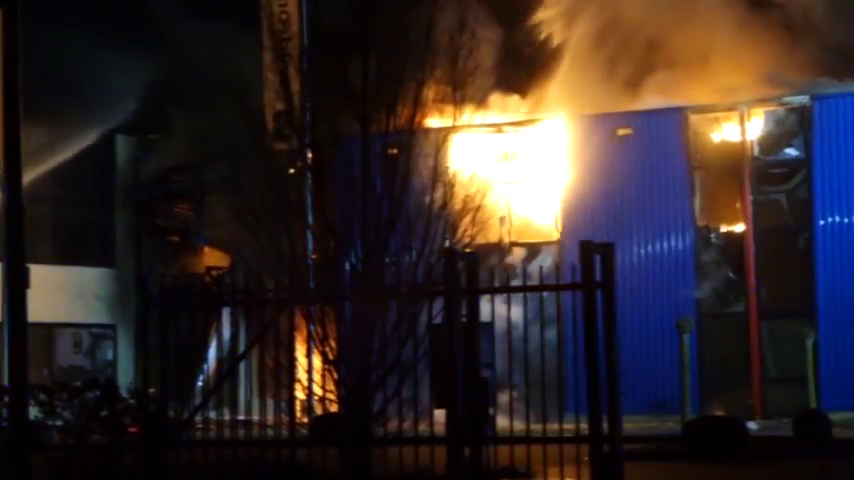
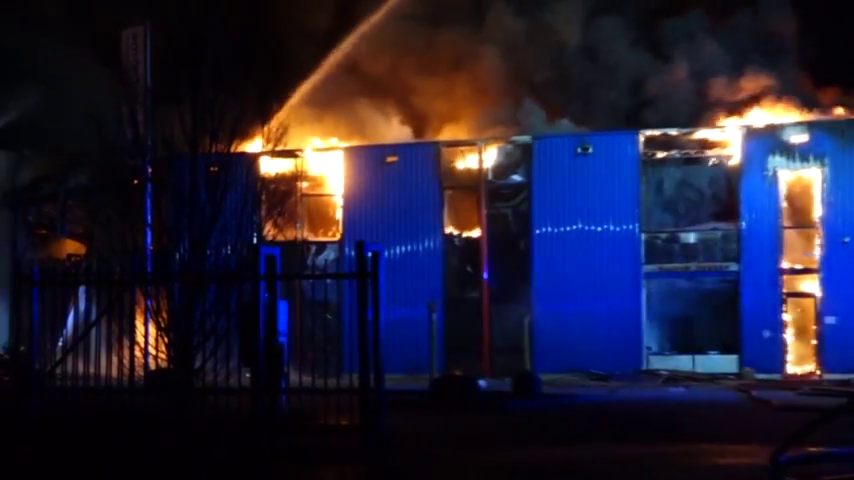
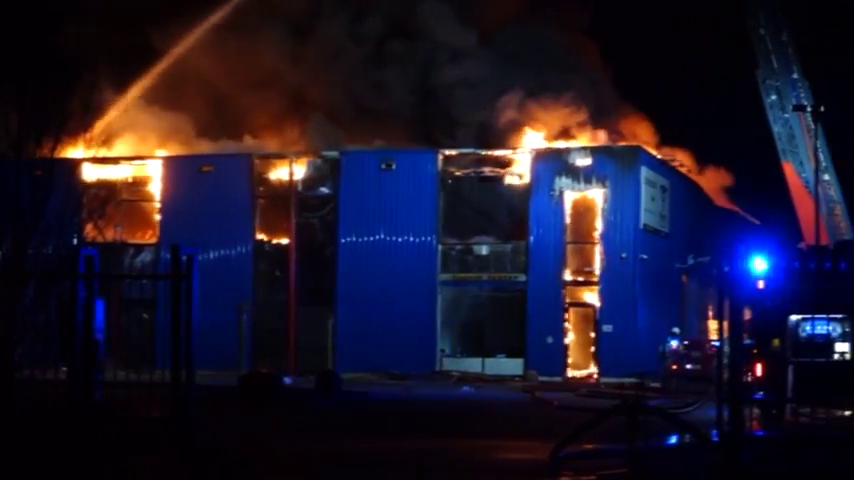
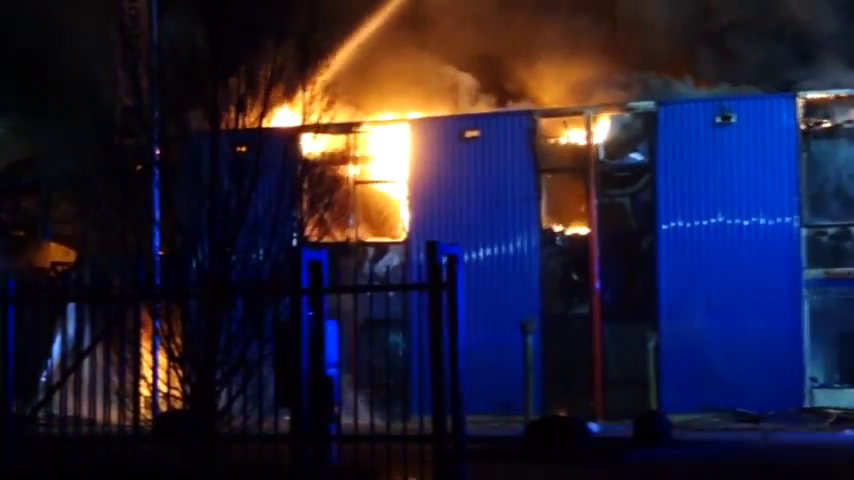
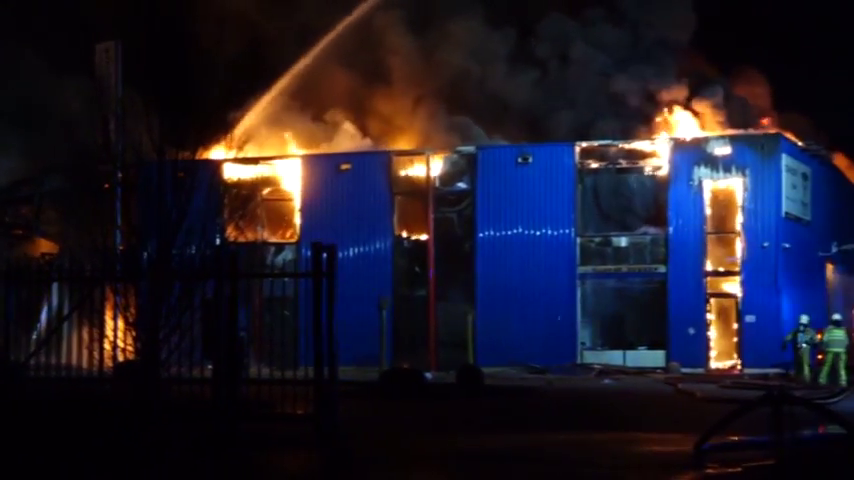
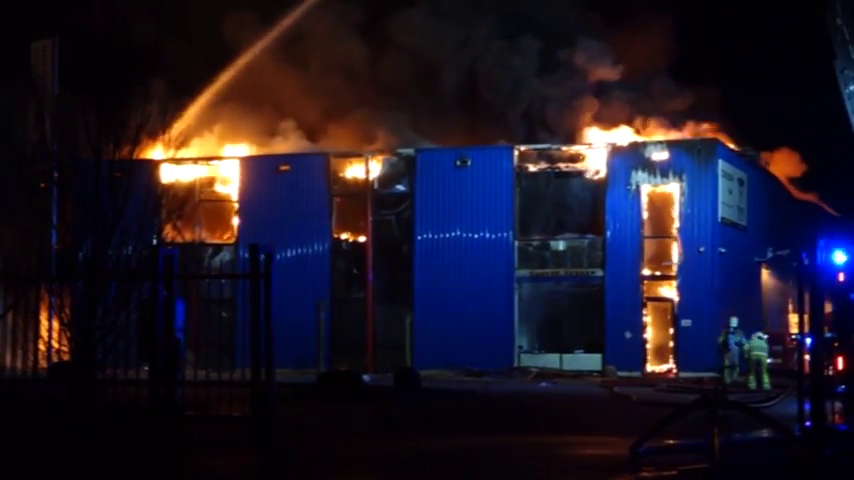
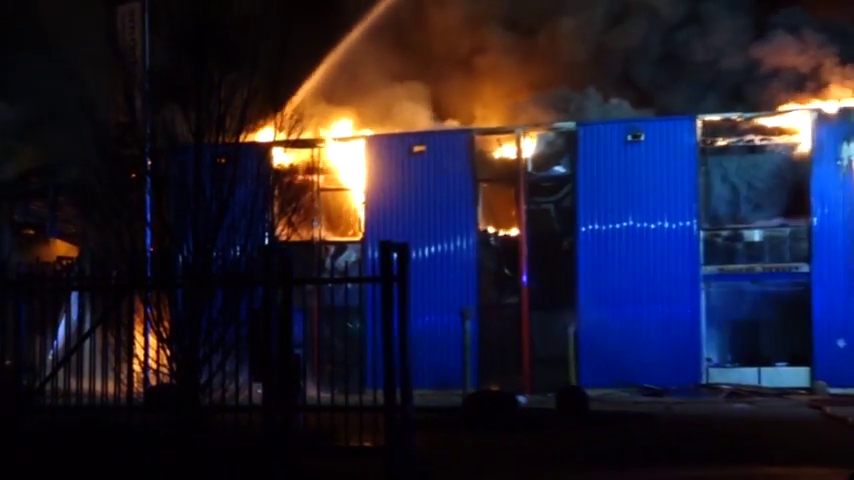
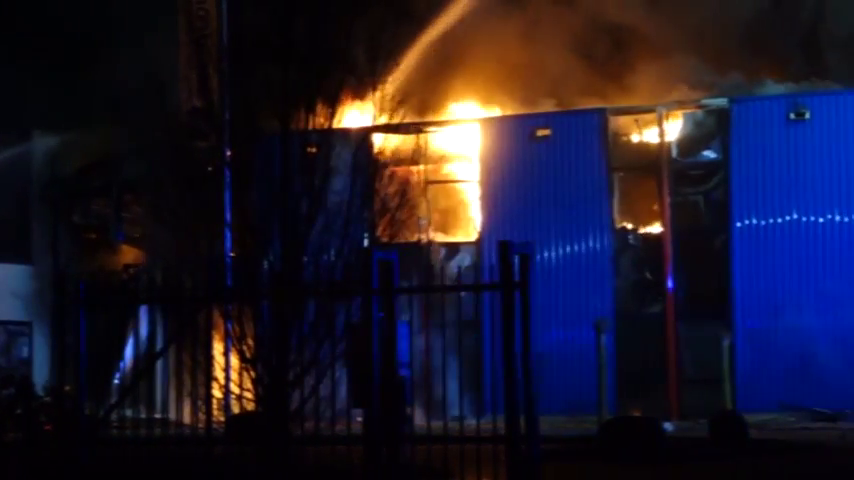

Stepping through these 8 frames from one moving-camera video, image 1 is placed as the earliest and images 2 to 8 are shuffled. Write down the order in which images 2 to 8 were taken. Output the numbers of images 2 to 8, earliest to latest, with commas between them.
8, 4, 7, 2, 5, 6, 3
